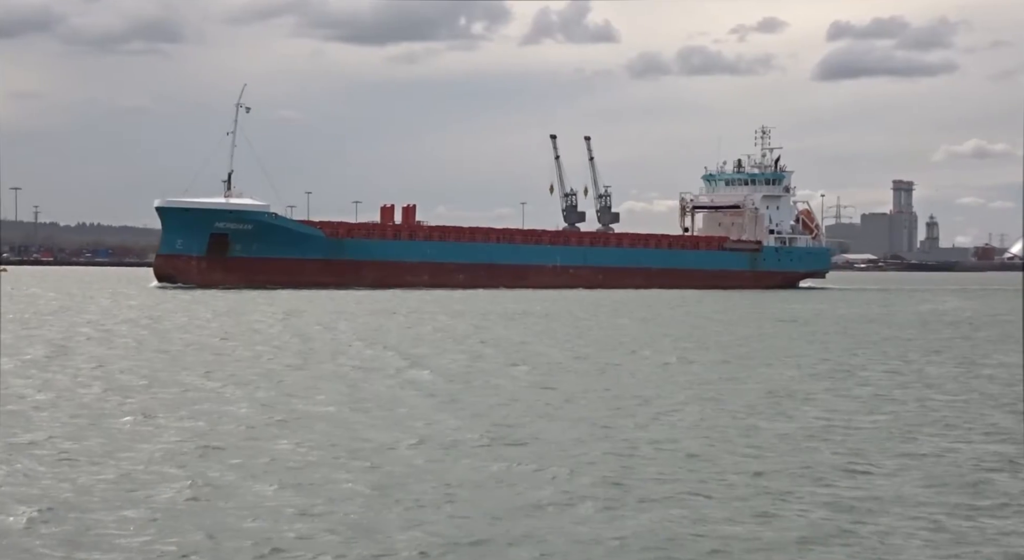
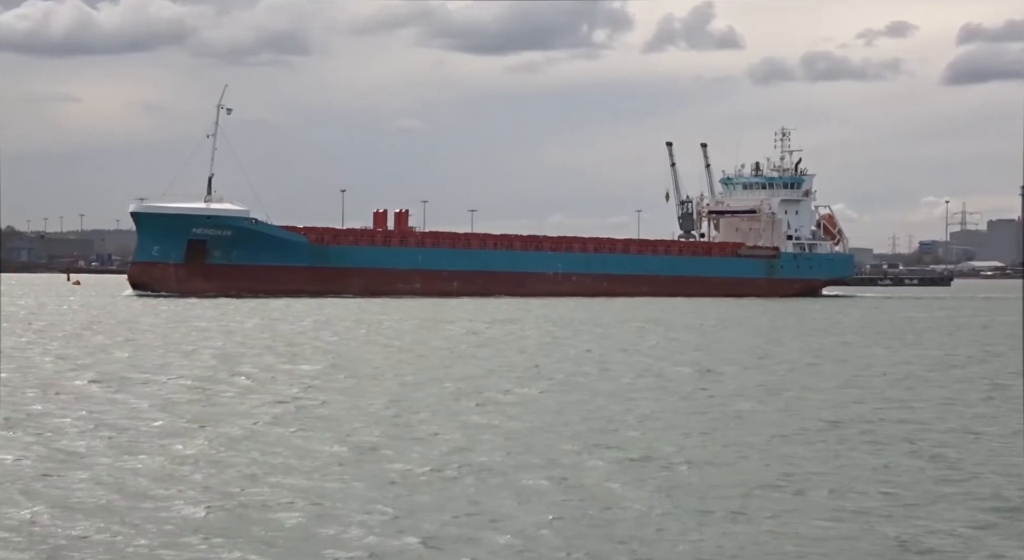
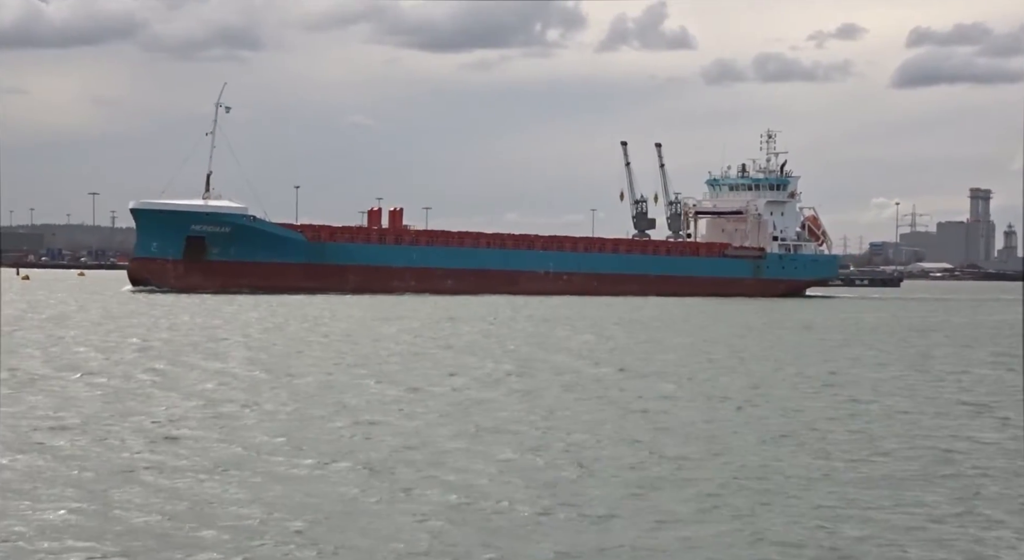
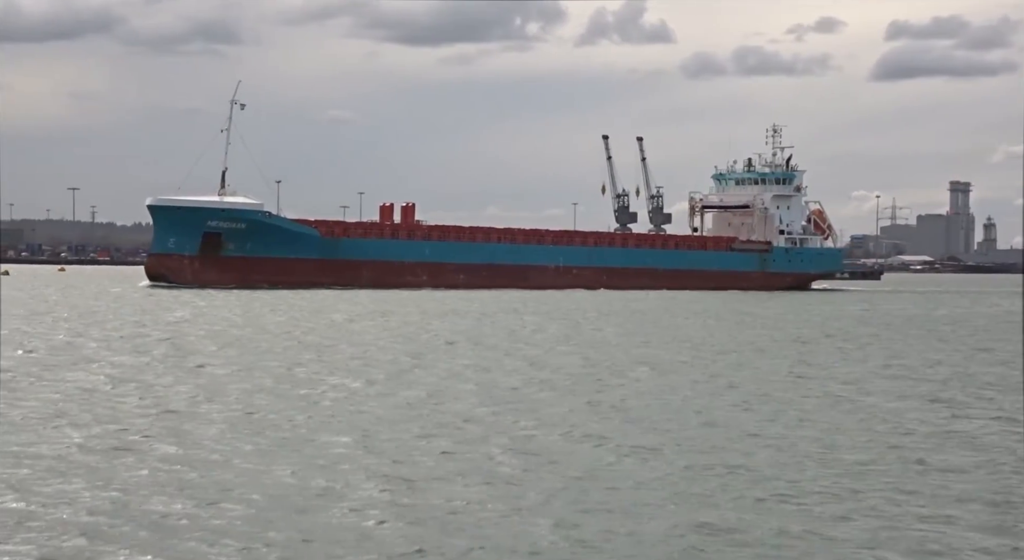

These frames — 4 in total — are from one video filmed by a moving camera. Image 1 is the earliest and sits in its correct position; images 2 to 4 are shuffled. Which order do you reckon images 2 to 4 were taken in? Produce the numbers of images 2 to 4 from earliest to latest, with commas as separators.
4, 3, 2
